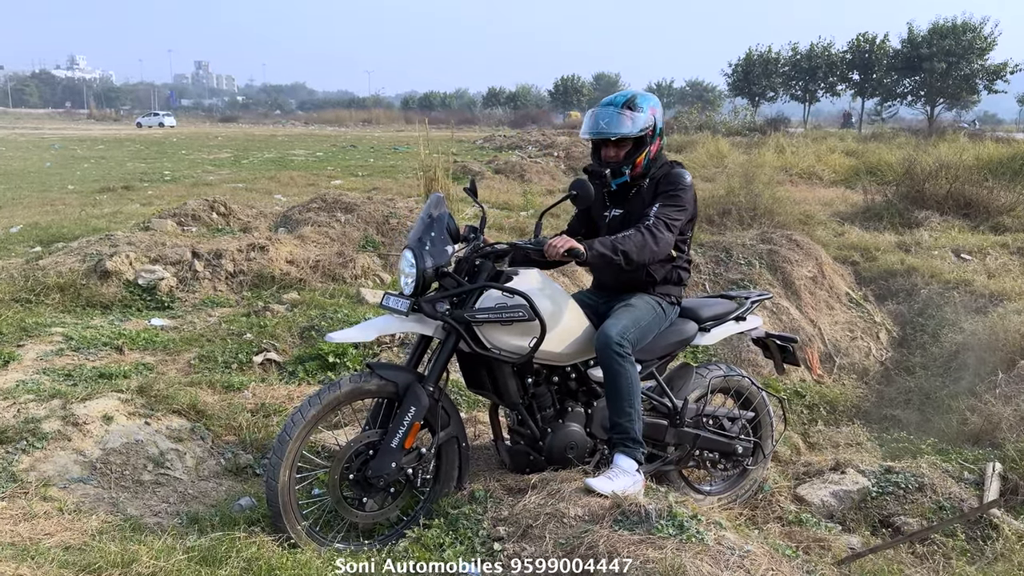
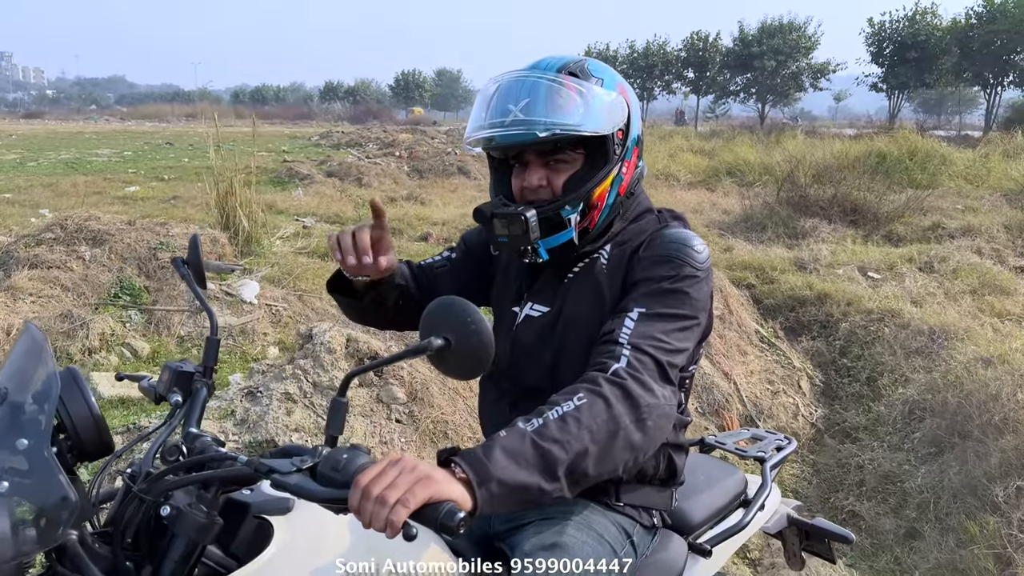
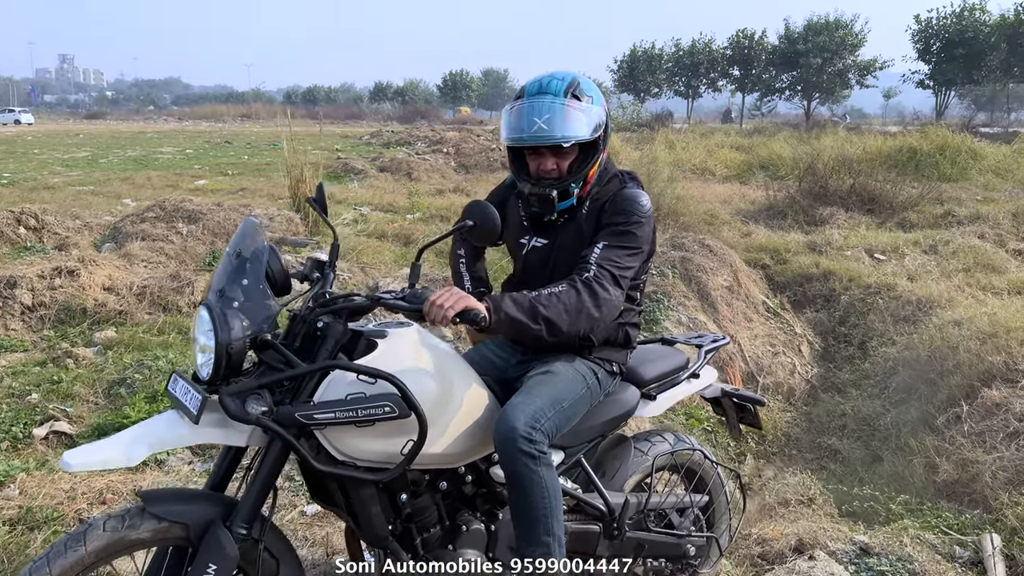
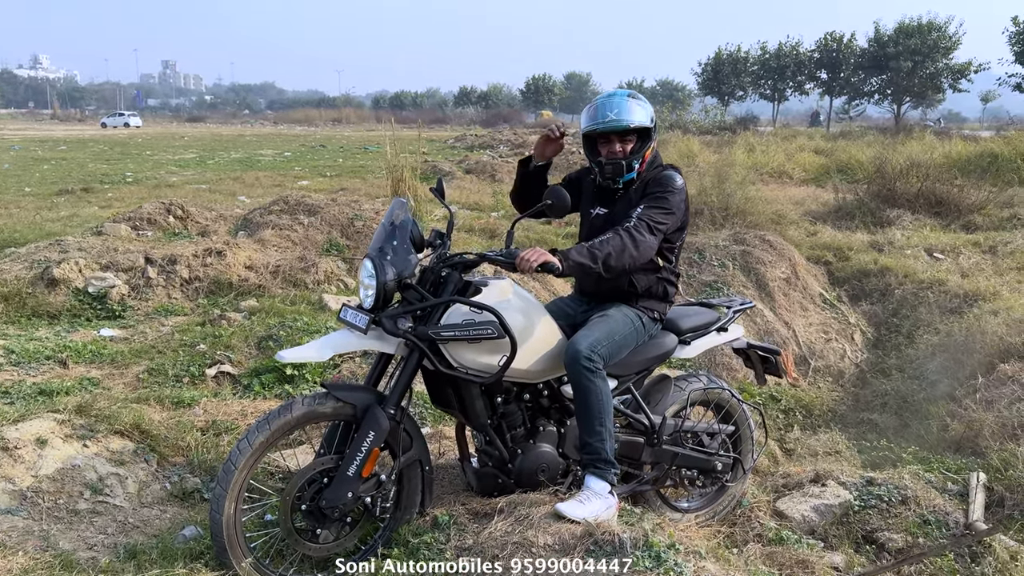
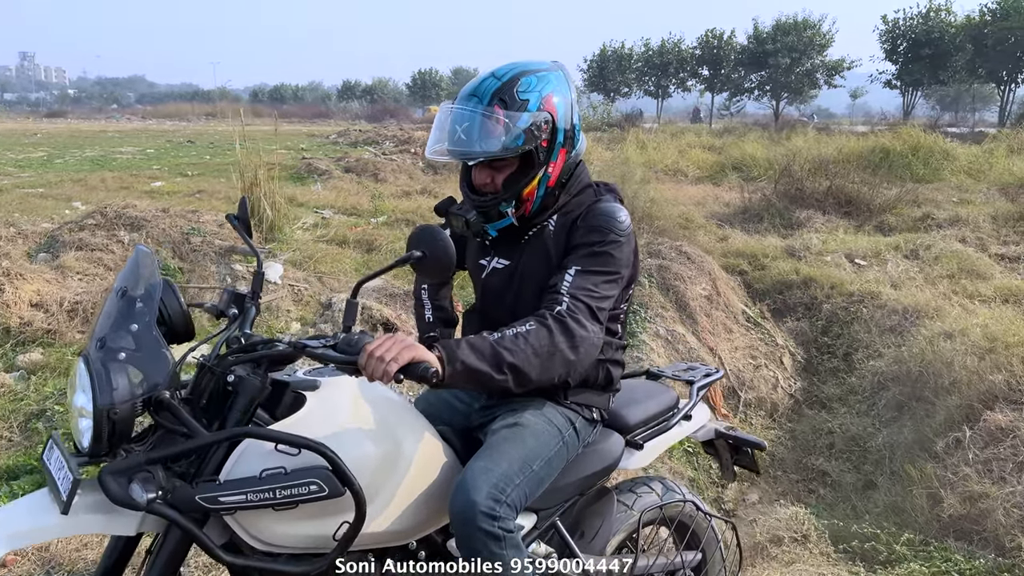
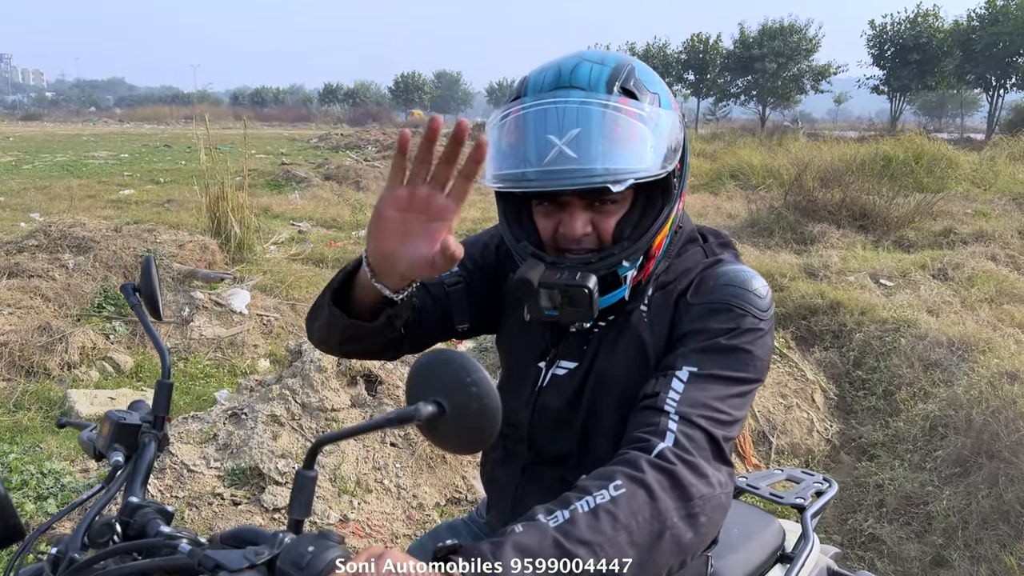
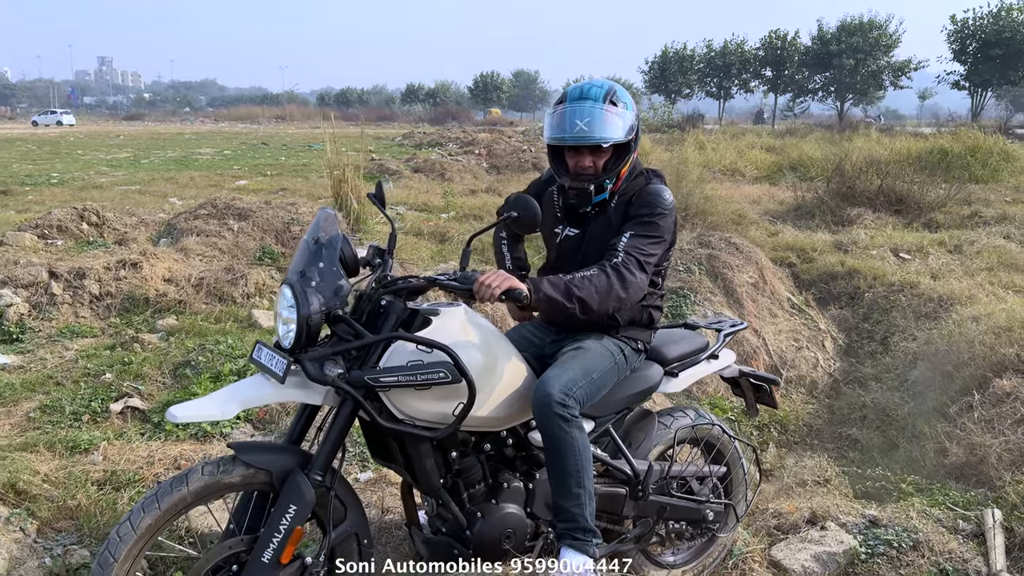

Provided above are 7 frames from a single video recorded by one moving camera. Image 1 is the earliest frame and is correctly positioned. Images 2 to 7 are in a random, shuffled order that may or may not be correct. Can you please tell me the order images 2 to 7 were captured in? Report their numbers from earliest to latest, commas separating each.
4, 7, 3, 5, 2, 6
